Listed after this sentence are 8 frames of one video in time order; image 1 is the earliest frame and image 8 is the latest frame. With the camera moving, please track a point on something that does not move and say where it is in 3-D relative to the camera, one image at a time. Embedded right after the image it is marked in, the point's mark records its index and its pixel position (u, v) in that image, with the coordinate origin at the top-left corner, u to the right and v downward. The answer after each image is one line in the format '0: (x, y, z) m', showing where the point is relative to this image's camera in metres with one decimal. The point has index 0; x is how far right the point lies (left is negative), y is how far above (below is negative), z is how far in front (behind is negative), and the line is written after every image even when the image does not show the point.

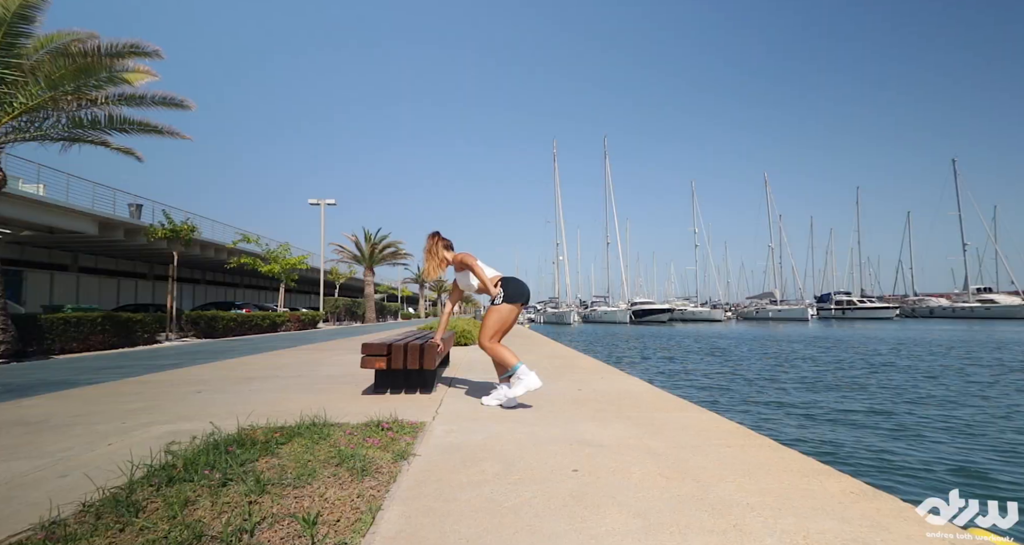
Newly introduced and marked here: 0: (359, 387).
0: (-1.9, -1.4, +6.0) m
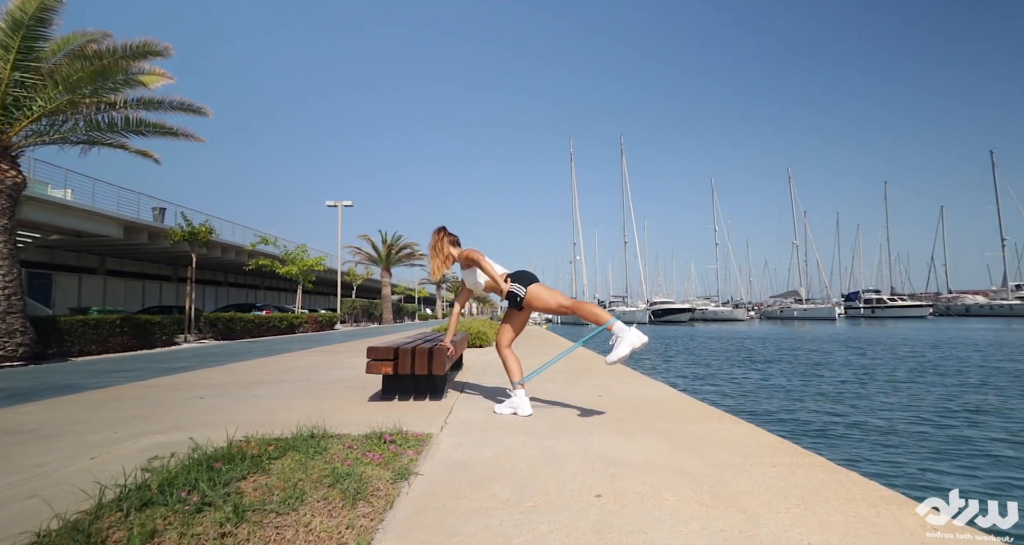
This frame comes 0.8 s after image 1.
0: (-1.7, -1.4, +5.7) m
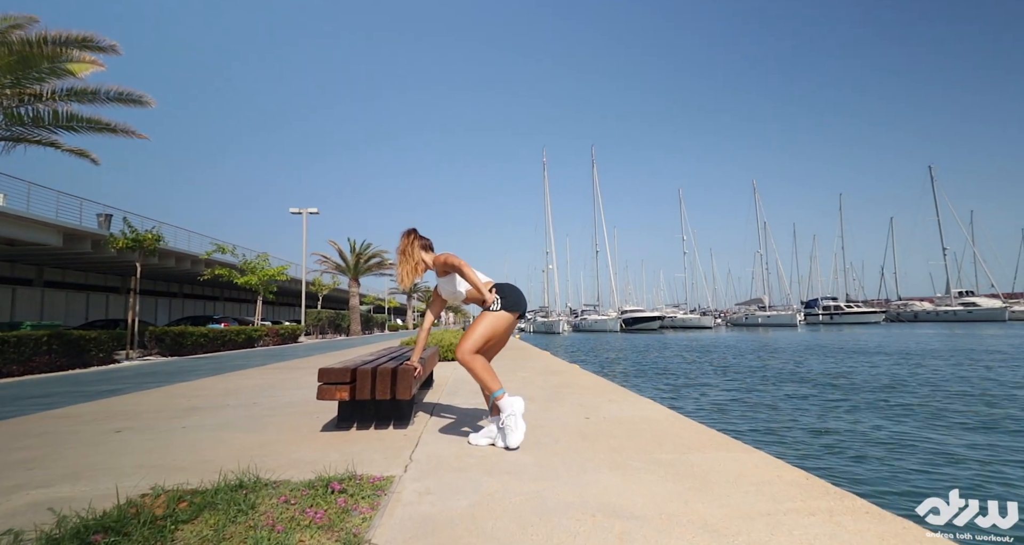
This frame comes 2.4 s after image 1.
0: (-1.9, -1.5, +5.0) m
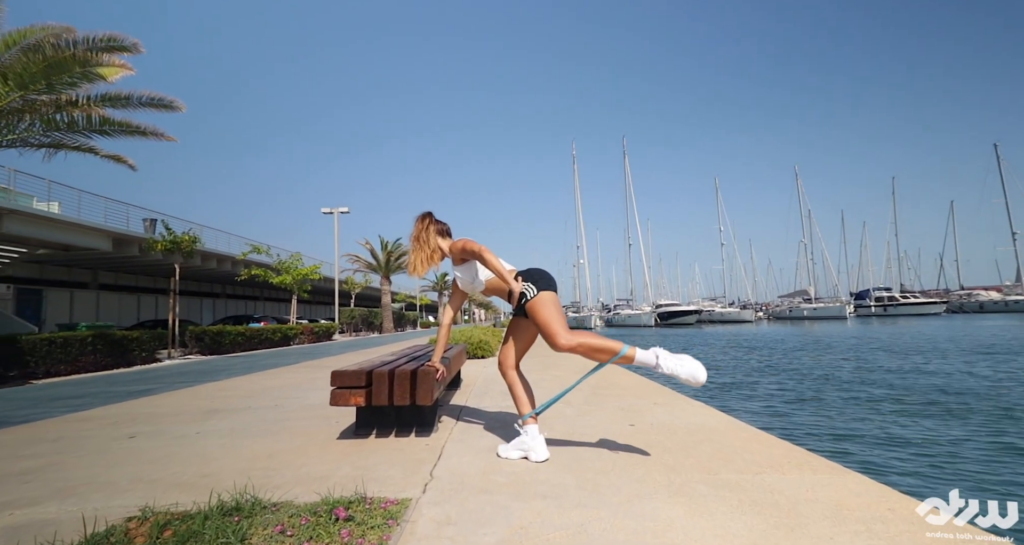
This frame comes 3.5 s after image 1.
0: (-1.6, -1.4, +4.6) m
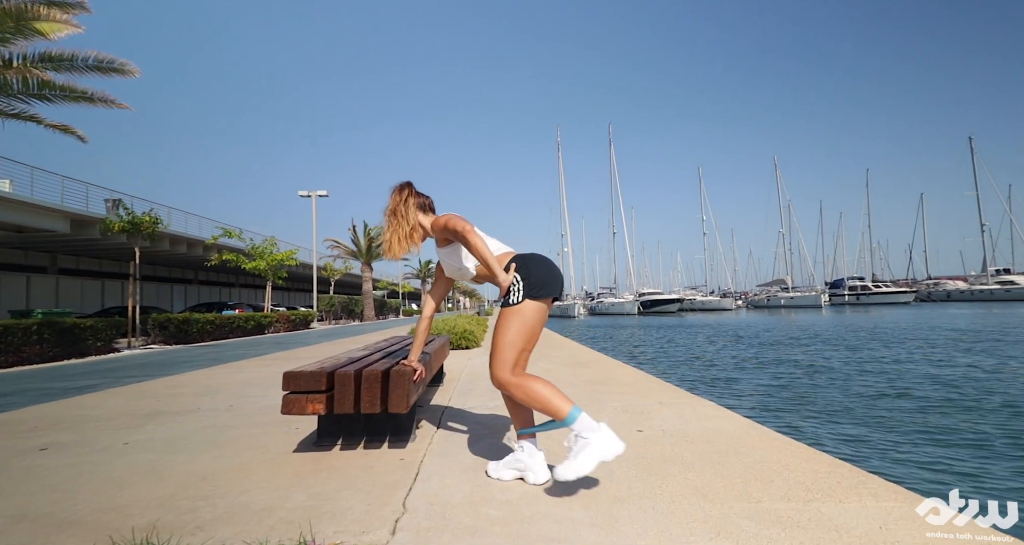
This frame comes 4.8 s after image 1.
0: (-1.7, -1.3, +3.9) m
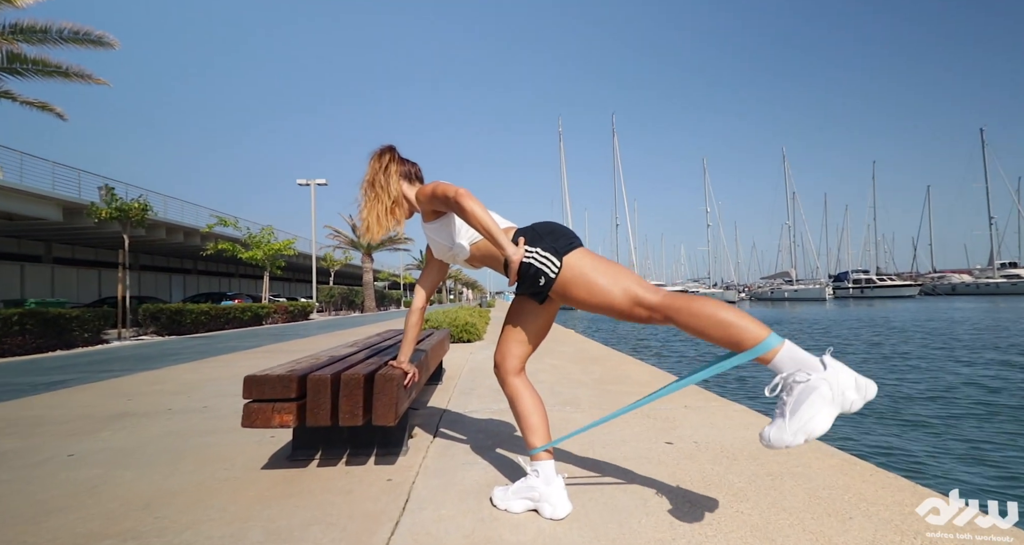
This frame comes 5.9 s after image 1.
0: (-1.6, -1.2, +3.3) m
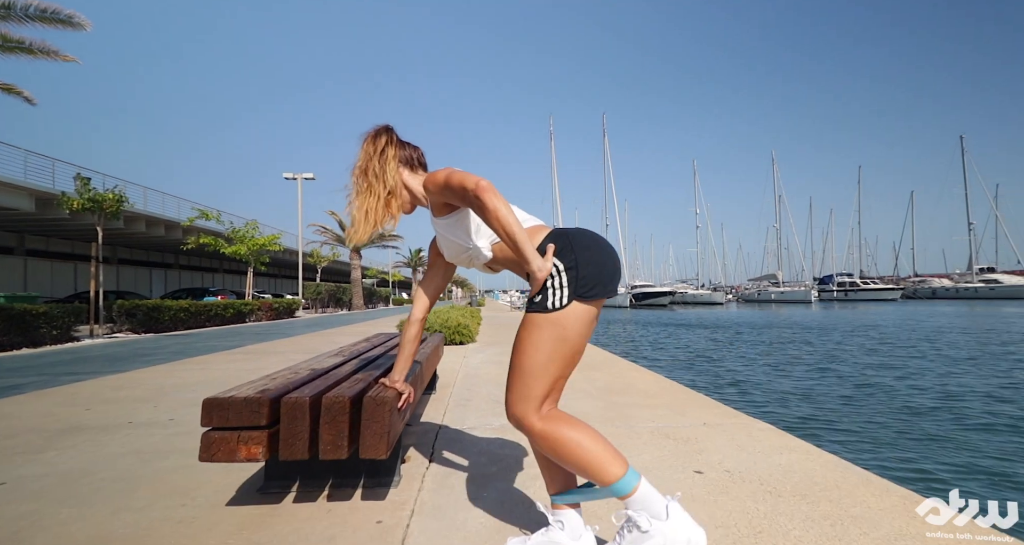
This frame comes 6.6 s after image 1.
0: (-1.6, -1.2, +2.9) m
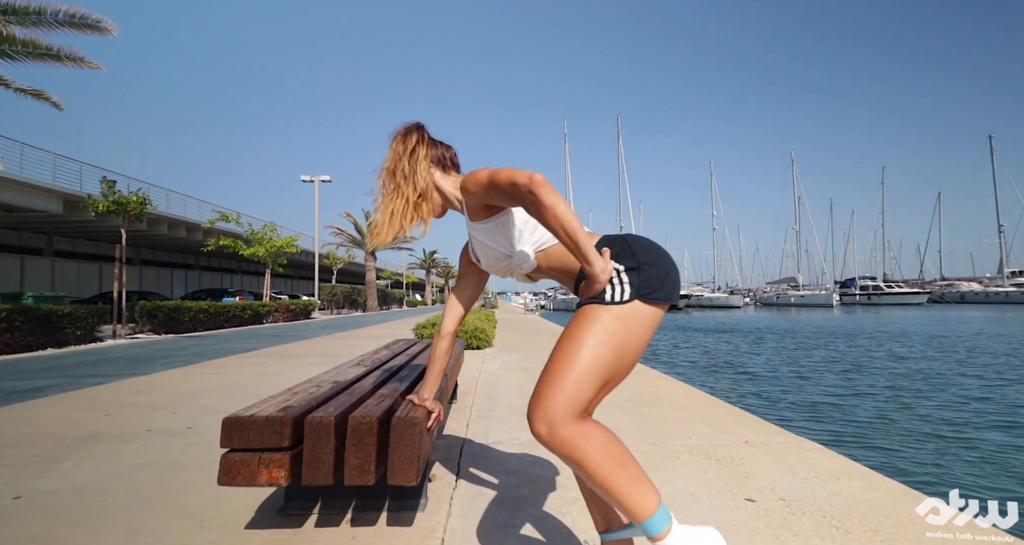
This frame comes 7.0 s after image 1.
0: (-1.4, -1.2, +2.7) m
